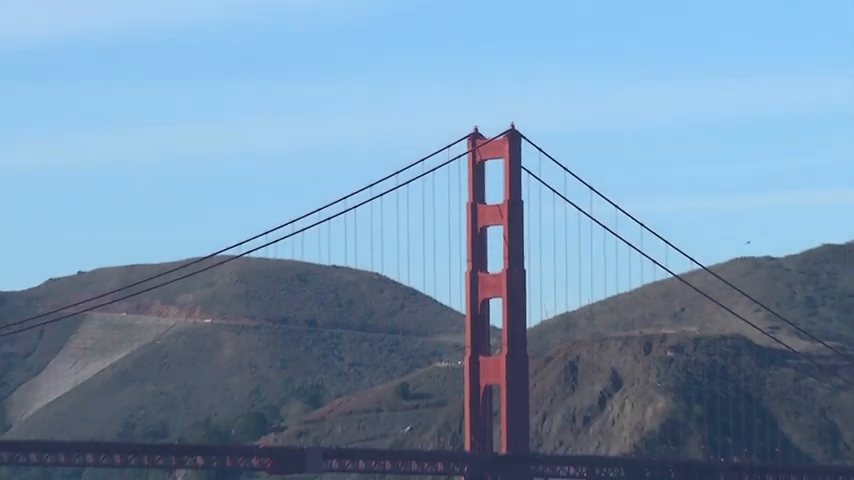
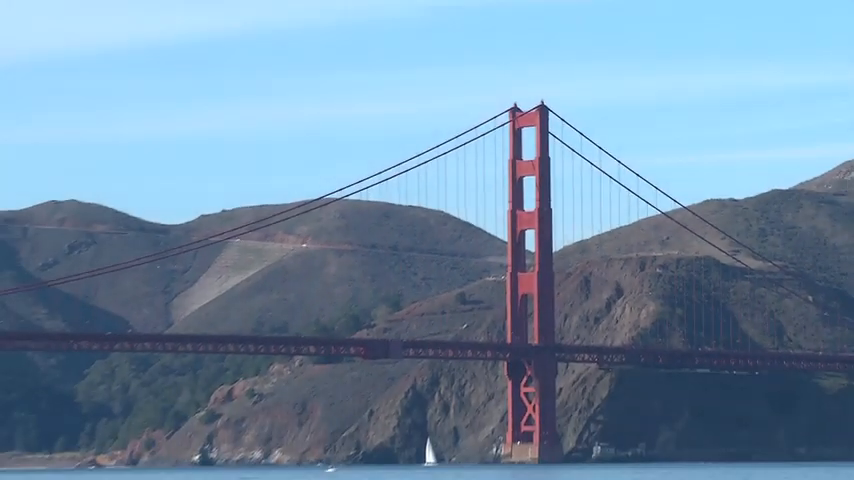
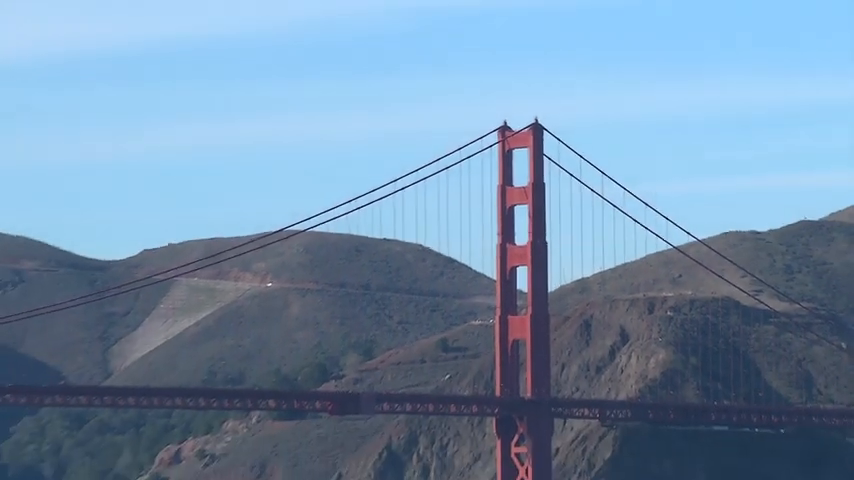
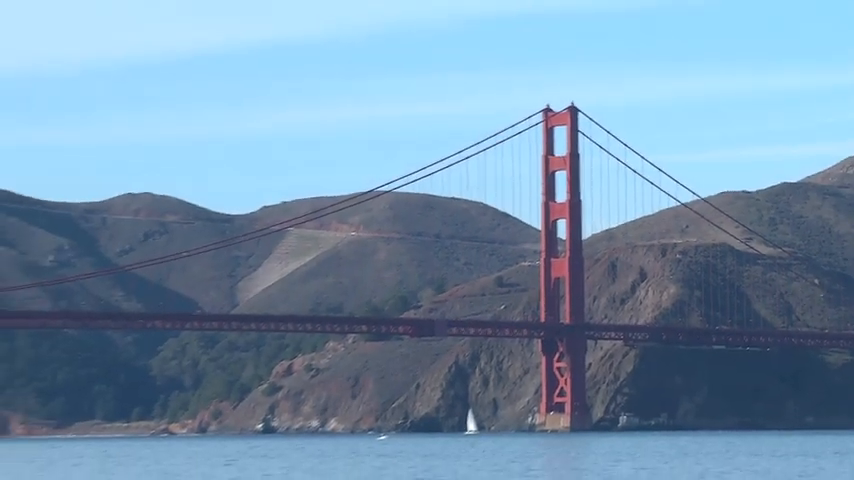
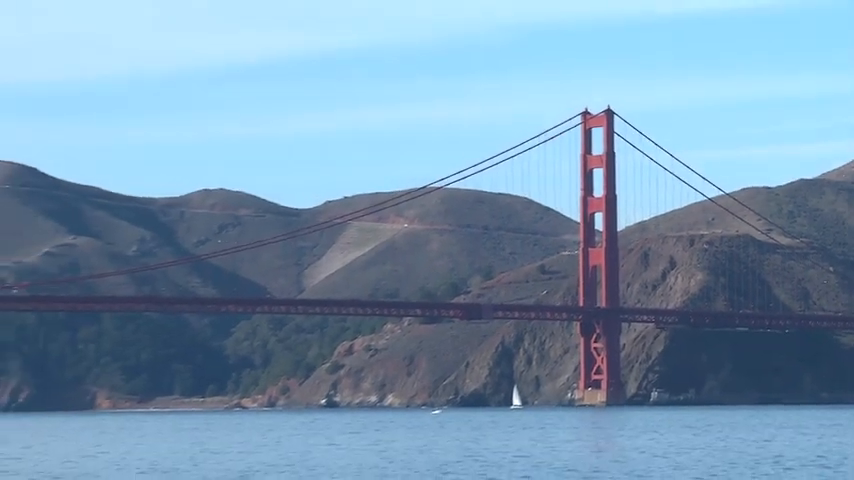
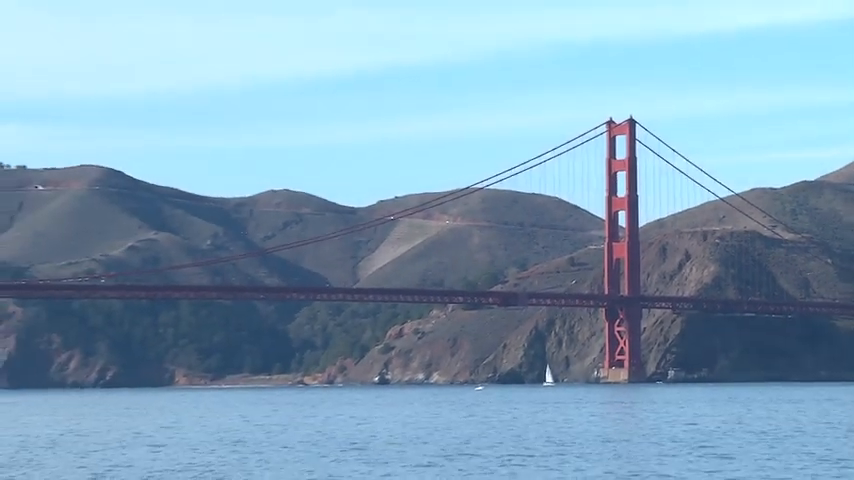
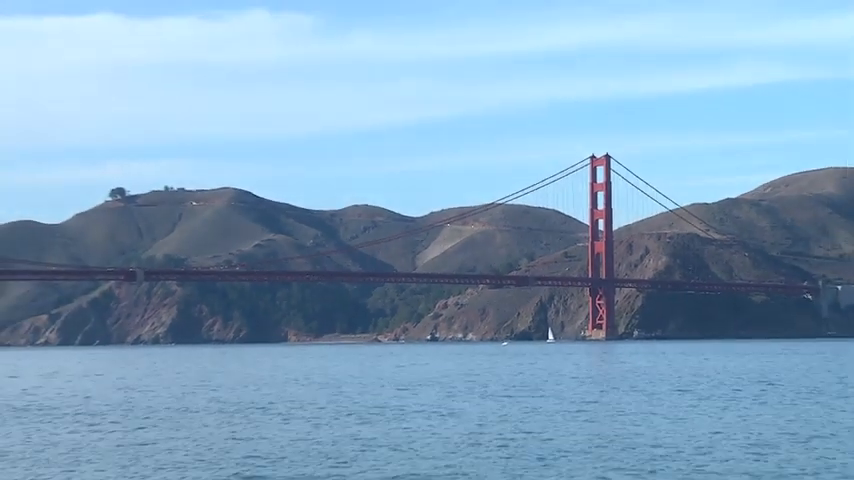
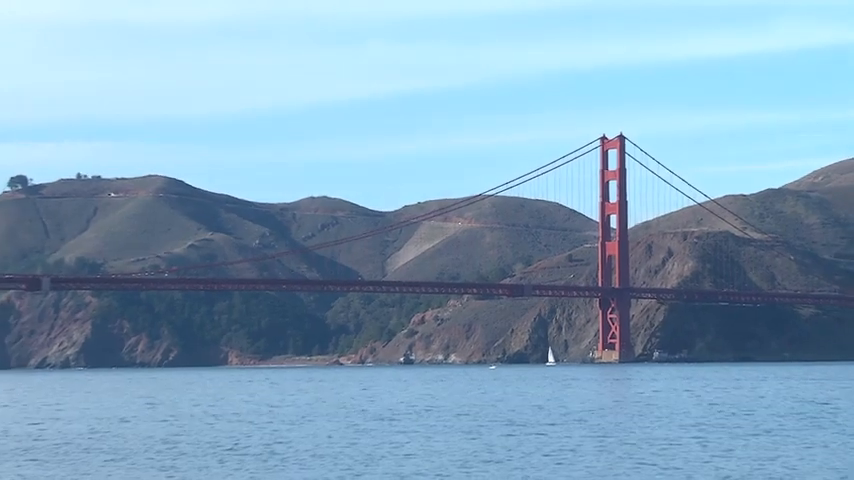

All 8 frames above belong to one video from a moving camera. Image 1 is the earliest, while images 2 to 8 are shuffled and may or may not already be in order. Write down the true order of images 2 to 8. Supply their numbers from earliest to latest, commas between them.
3, 2, 4, 5, 6, 8, 7
